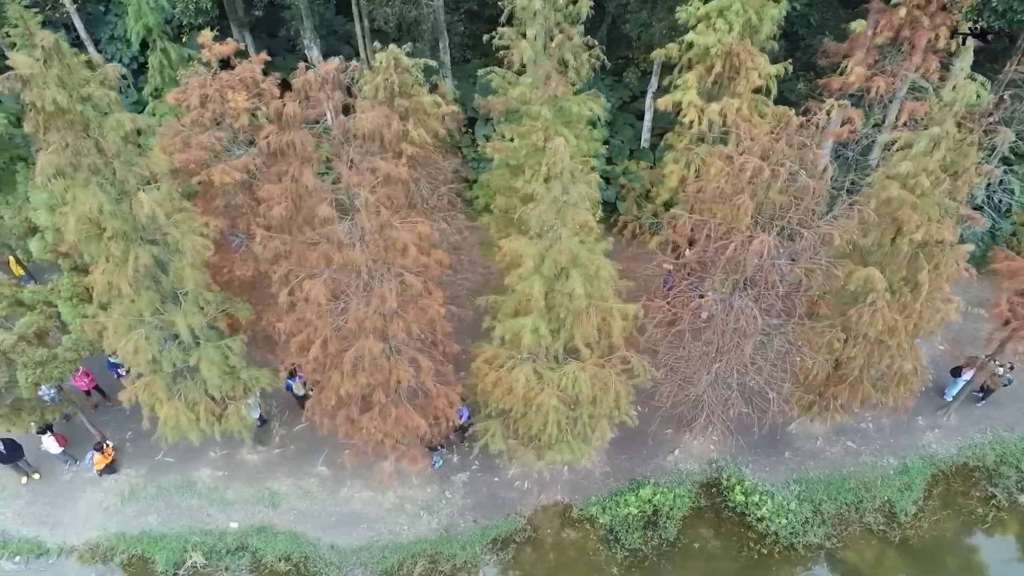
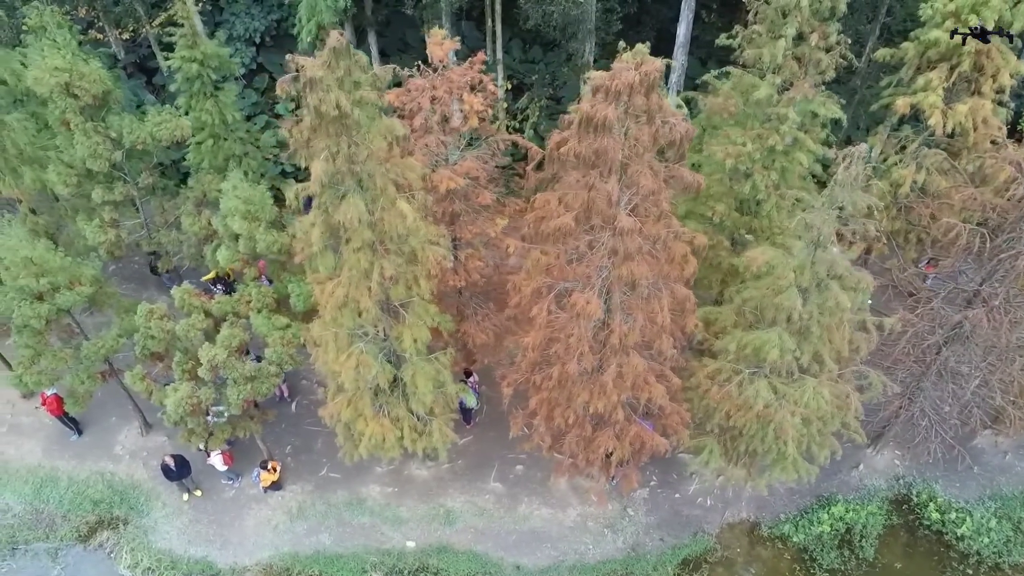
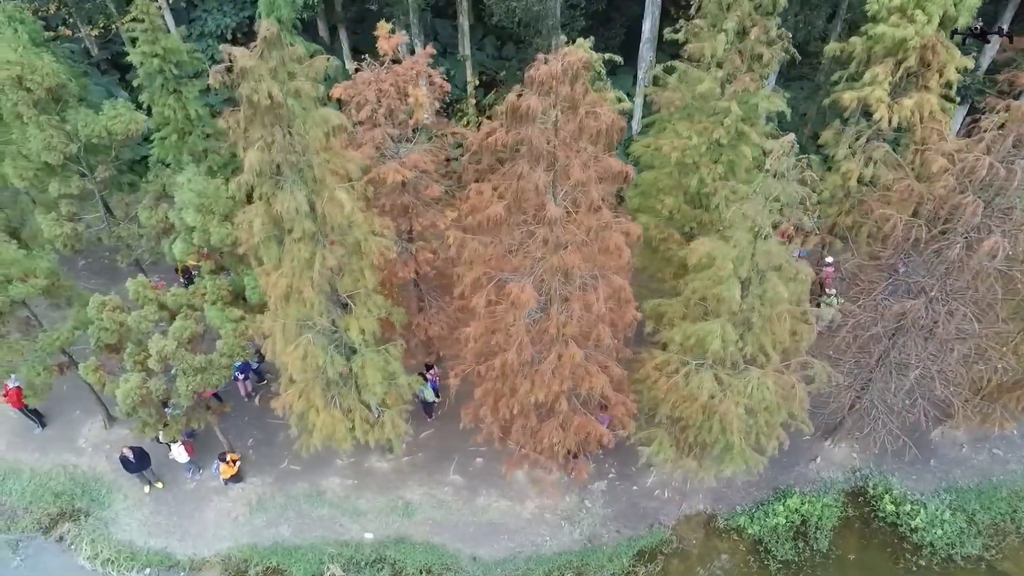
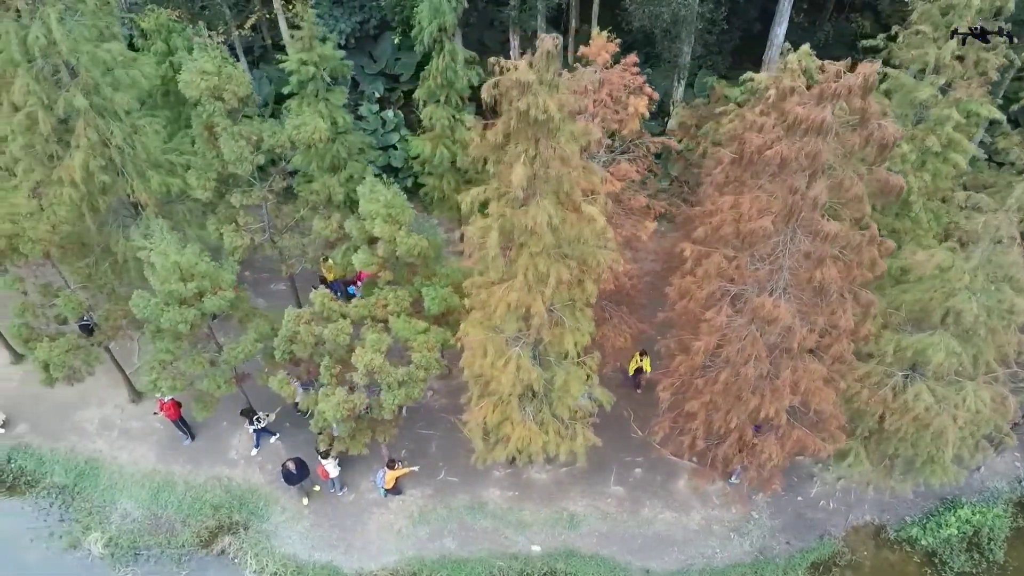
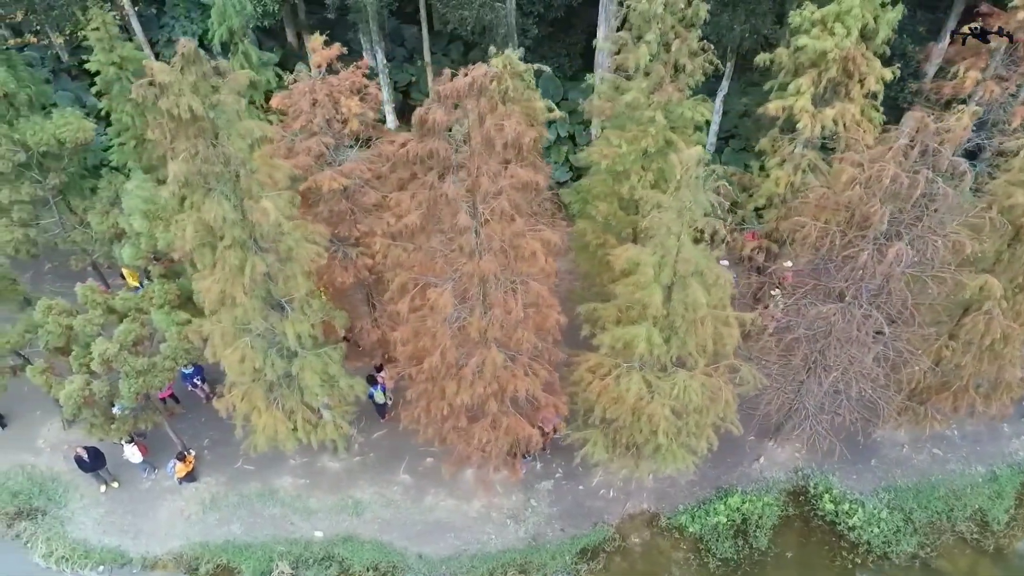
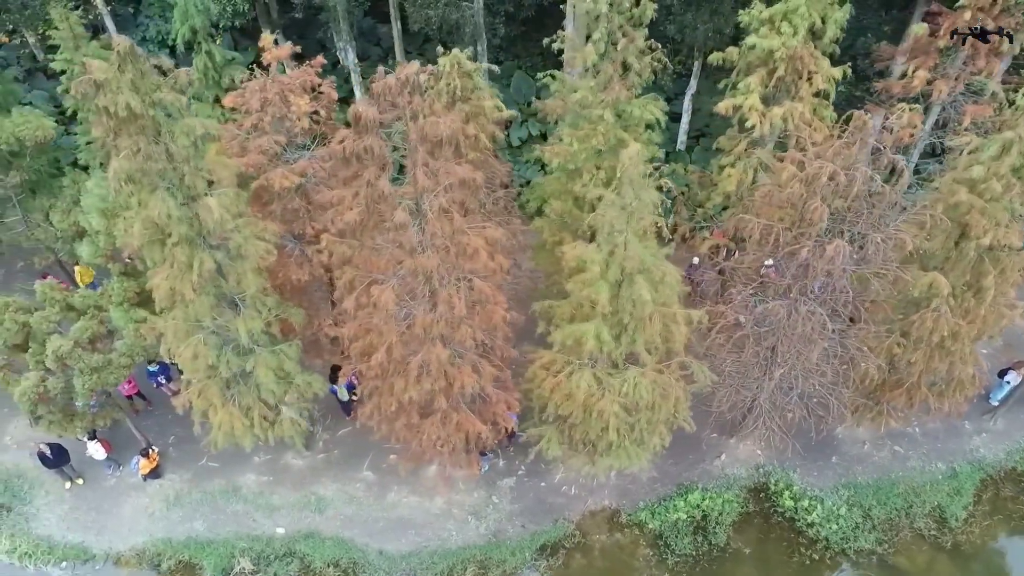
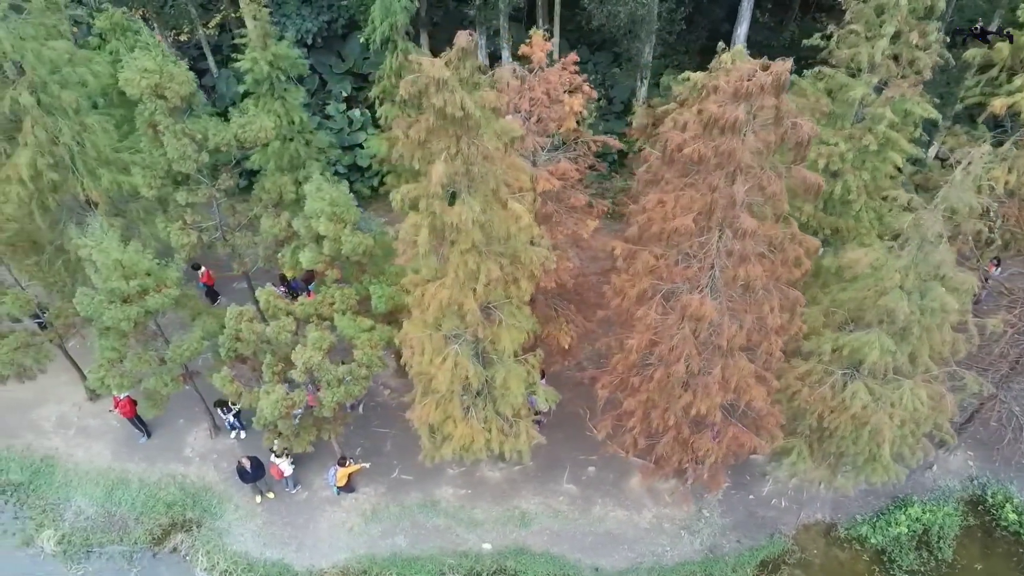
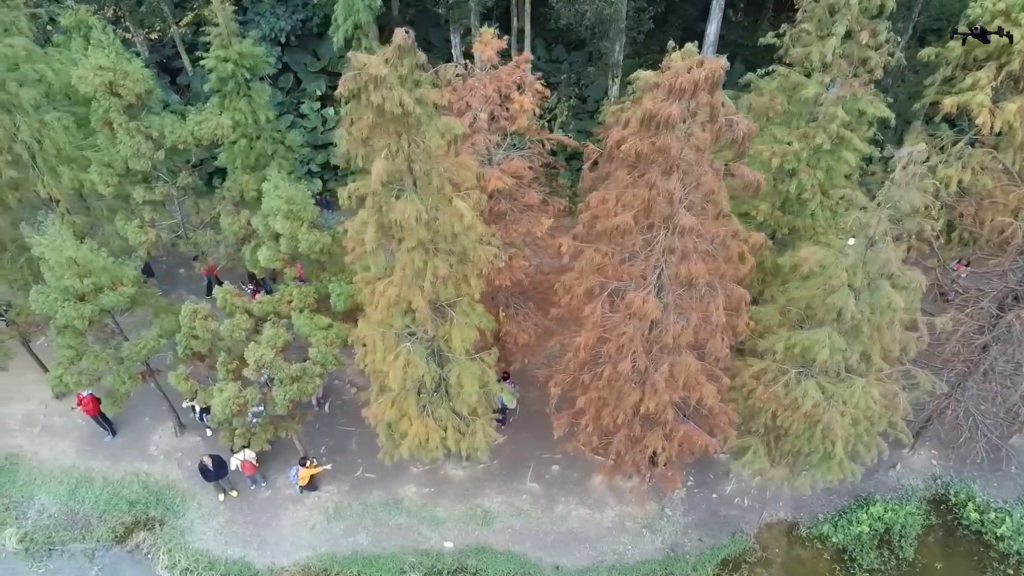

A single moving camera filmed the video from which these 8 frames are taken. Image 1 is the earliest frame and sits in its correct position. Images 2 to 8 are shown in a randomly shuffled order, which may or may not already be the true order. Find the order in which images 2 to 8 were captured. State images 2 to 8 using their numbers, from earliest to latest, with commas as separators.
6, 5, 3, 2, 8, 7, 4
